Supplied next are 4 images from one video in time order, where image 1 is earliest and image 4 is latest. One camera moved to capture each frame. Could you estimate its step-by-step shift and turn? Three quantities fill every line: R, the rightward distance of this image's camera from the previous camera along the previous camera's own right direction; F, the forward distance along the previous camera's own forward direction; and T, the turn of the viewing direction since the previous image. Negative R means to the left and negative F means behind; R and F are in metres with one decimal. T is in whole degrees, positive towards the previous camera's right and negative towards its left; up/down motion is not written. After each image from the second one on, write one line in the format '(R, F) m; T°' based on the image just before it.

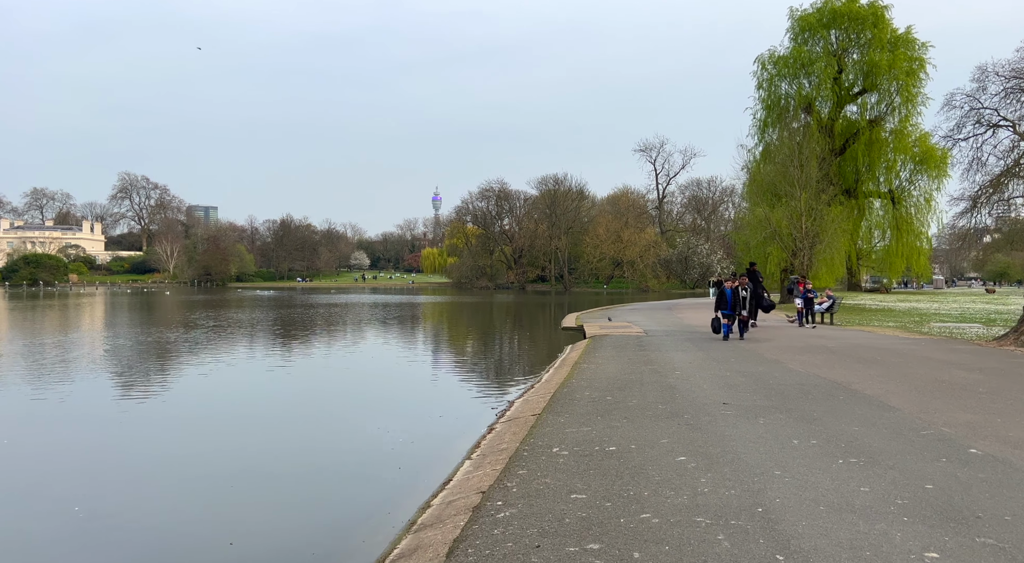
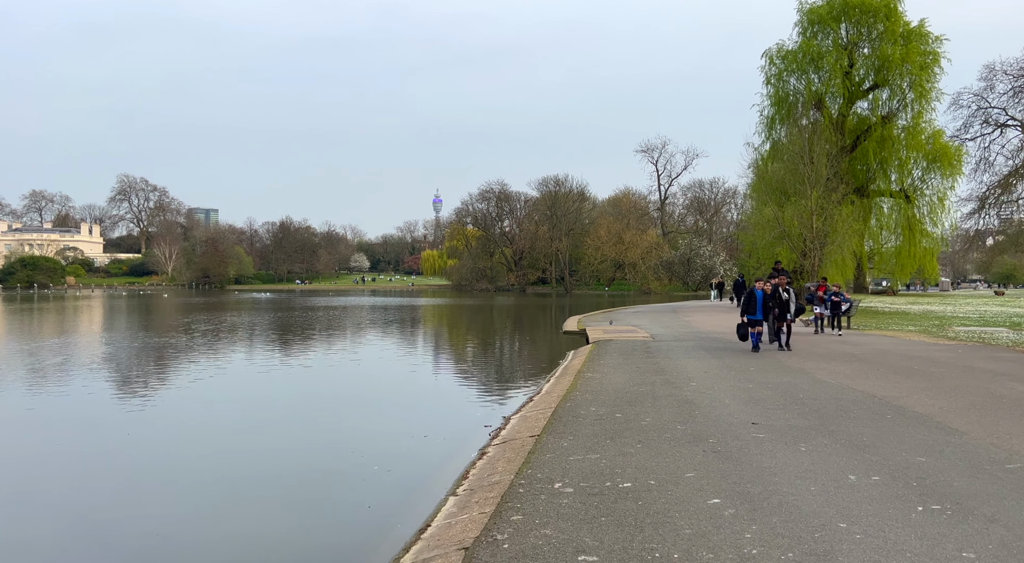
(0.0, +0.9) m; 0°
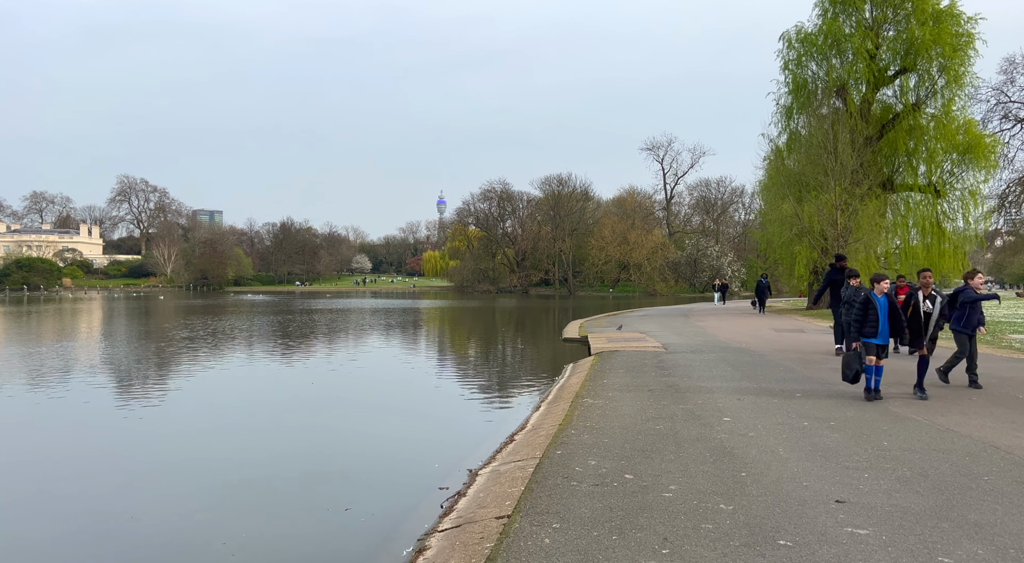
(+0.2, +1.9) m; 0°
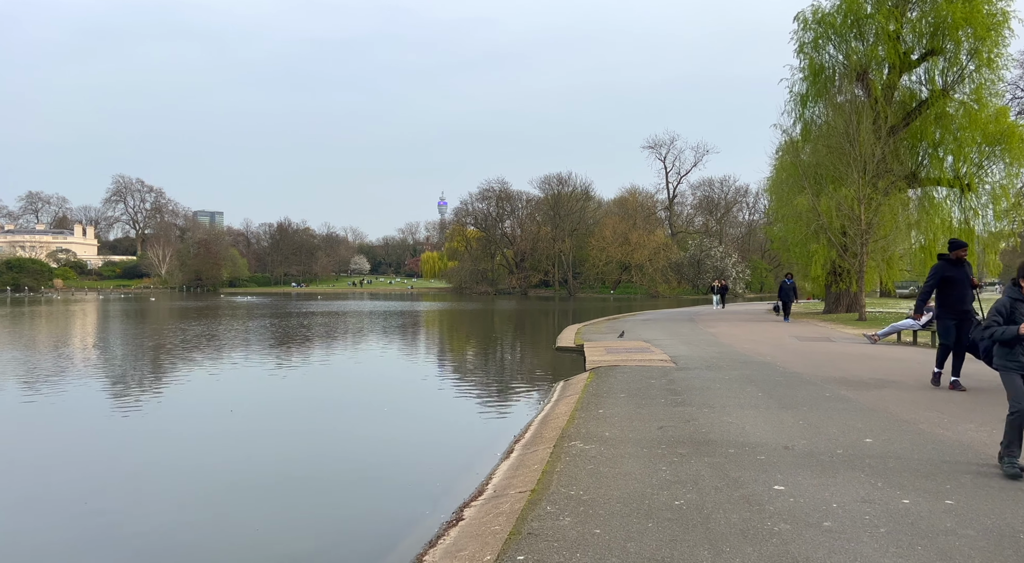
(+0.2, +2.0) m; 0°
